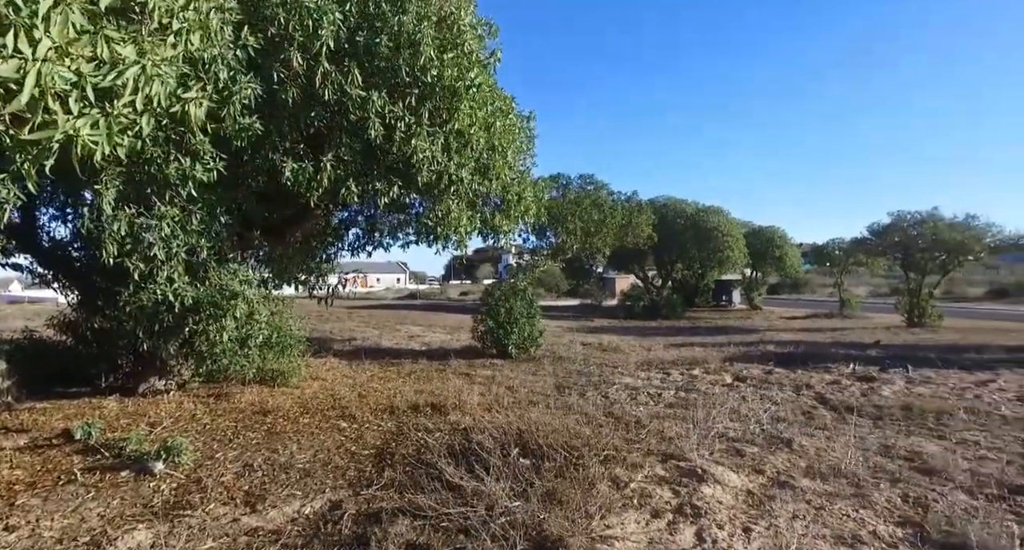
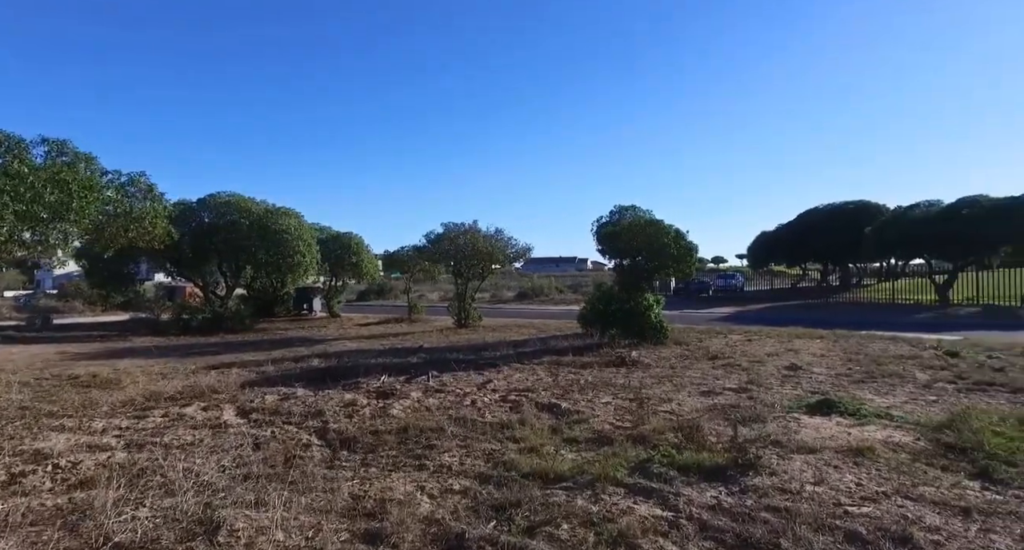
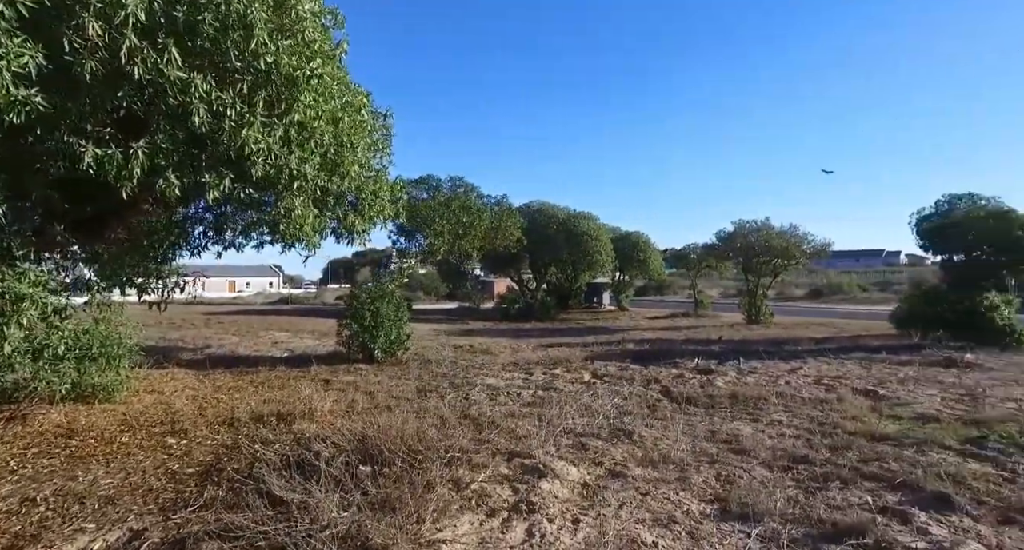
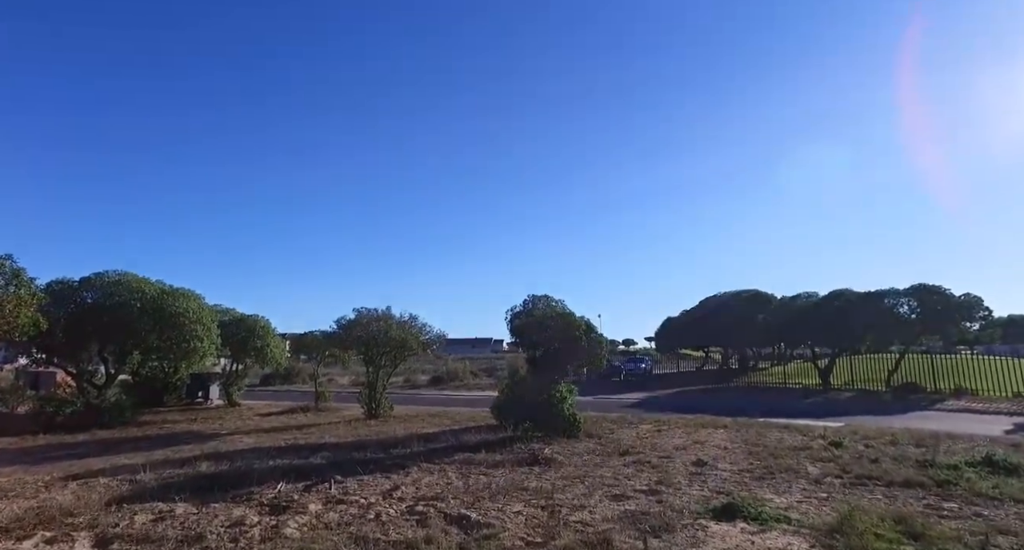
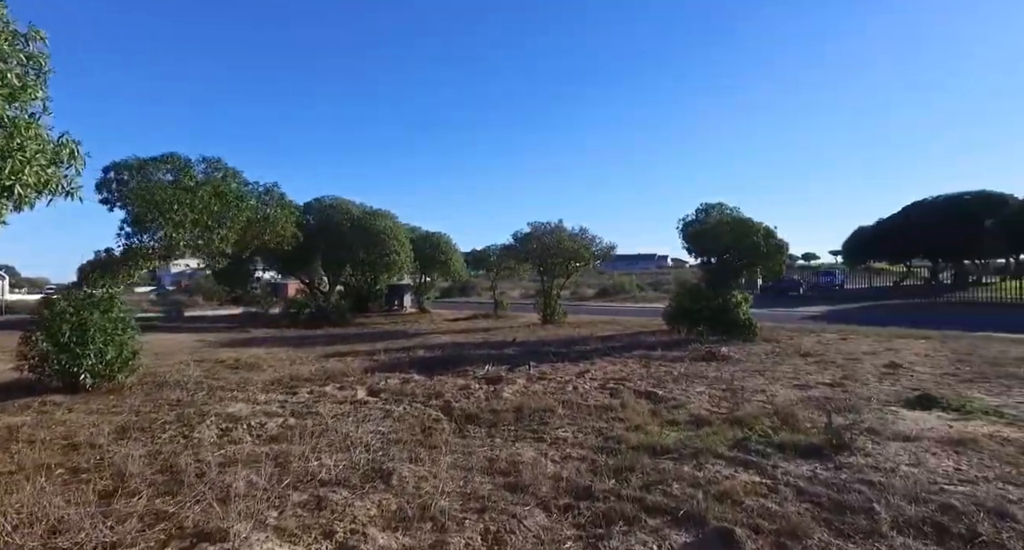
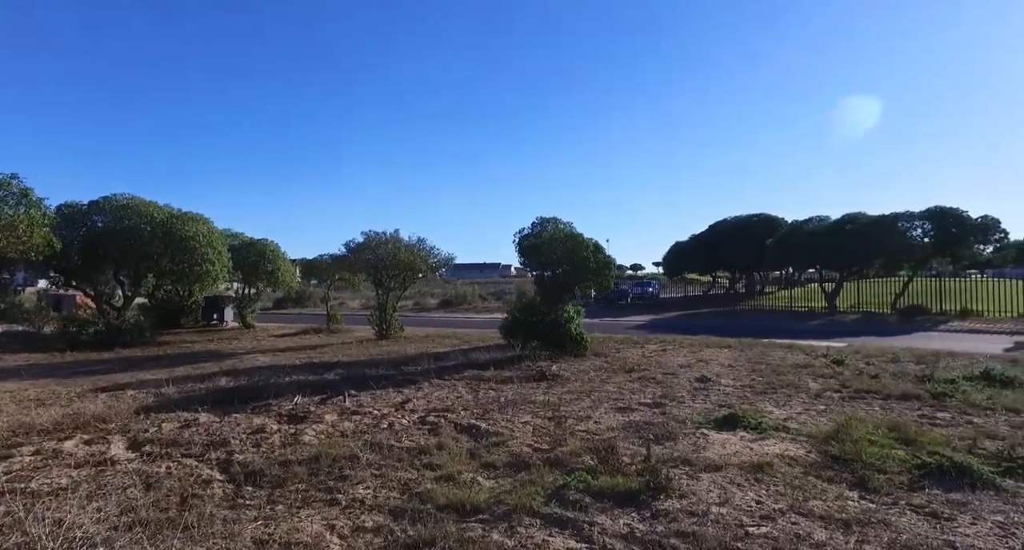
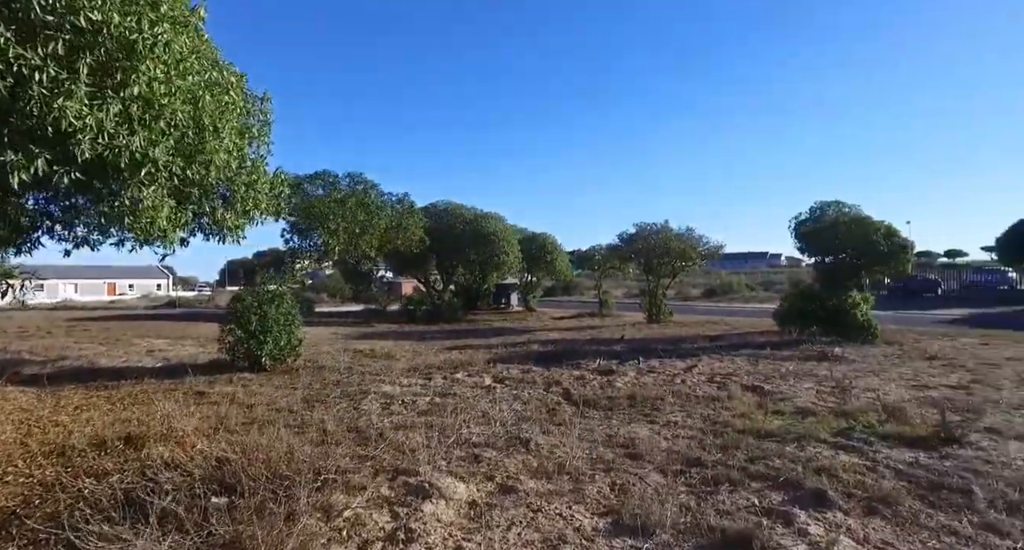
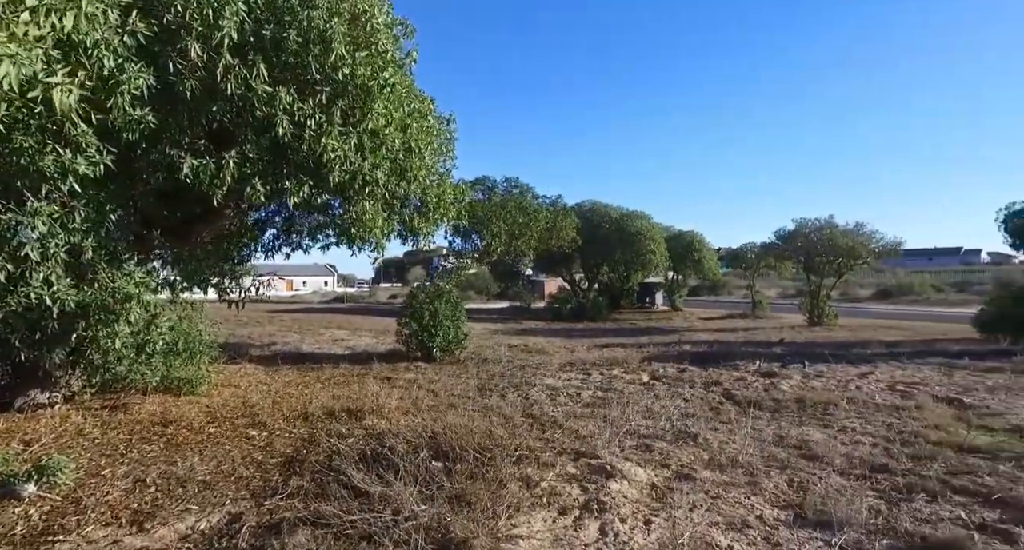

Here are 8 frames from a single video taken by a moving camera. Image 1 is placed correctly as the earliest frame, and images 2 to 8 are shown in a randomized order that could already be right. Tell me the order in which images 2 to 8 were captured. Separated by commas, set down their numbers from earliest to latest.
8, 3, 7, 5, 2, 6, 4
